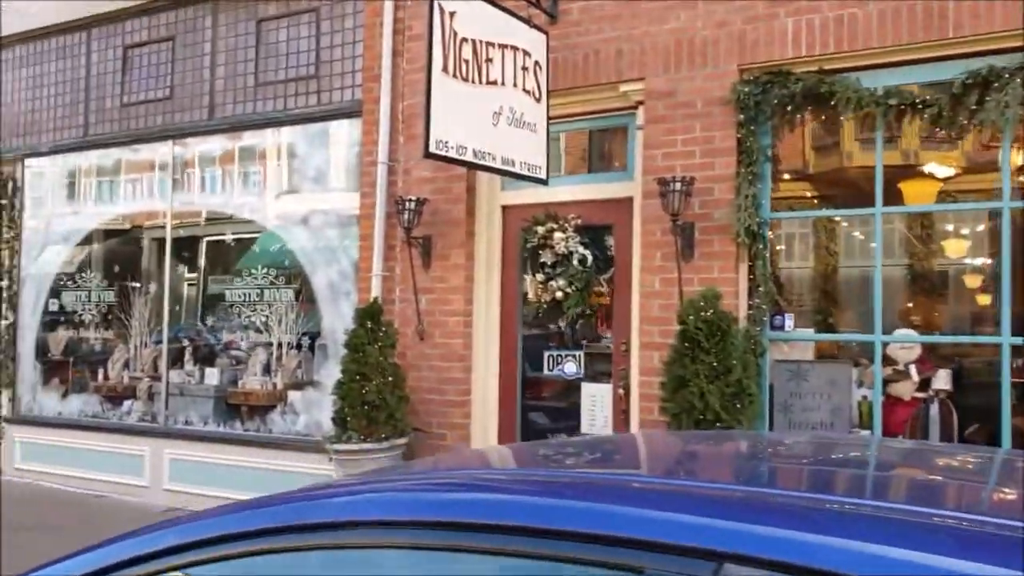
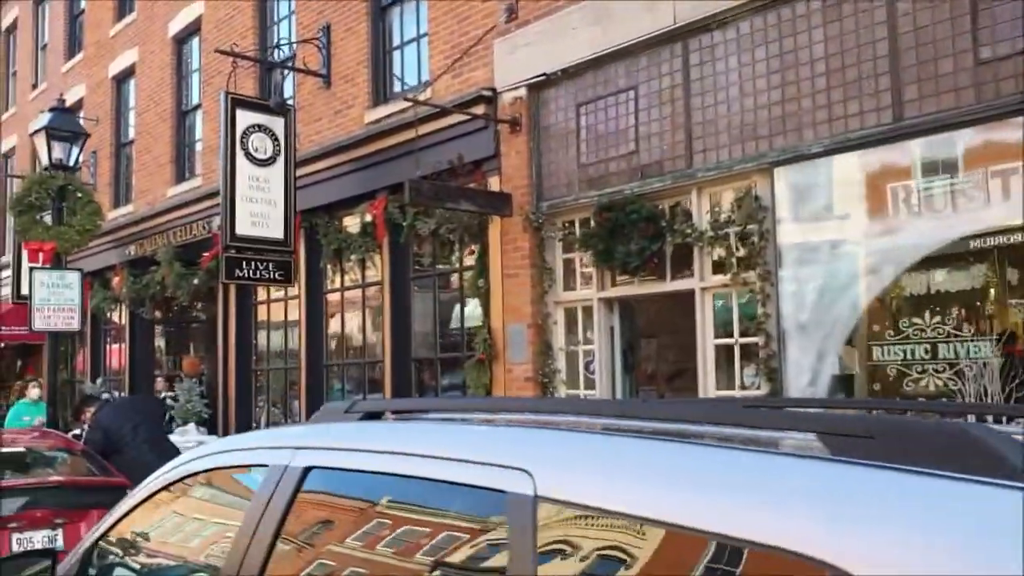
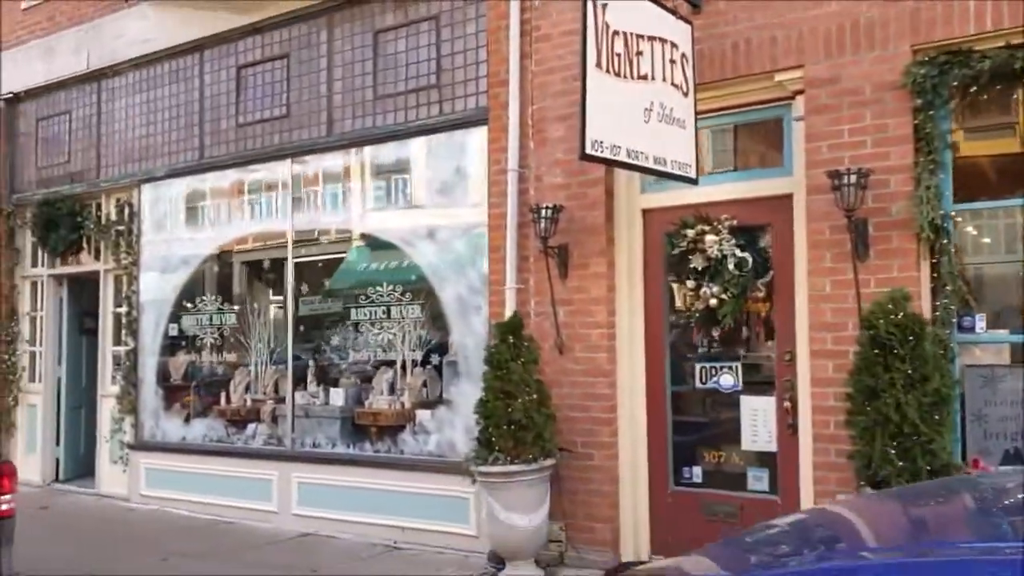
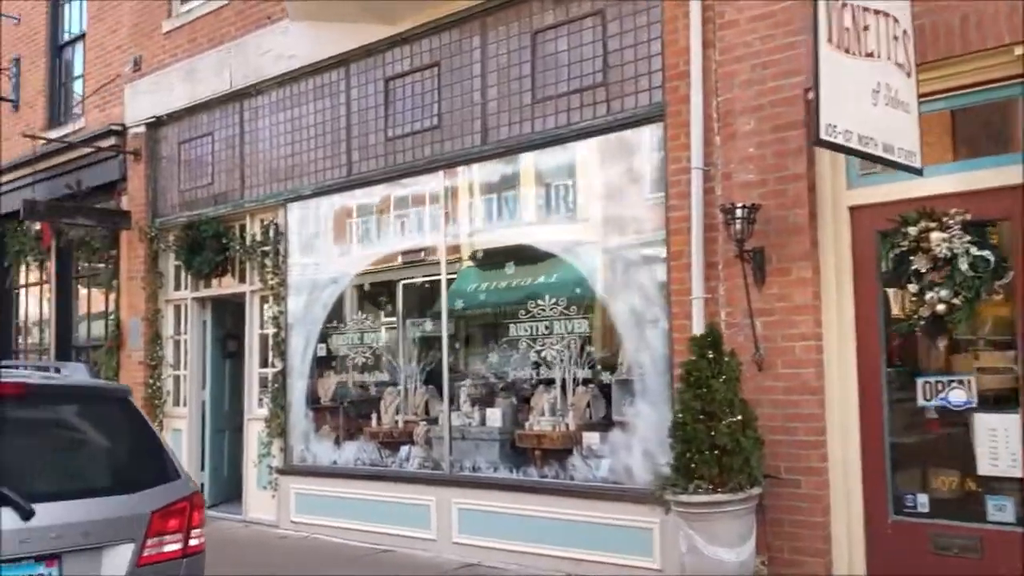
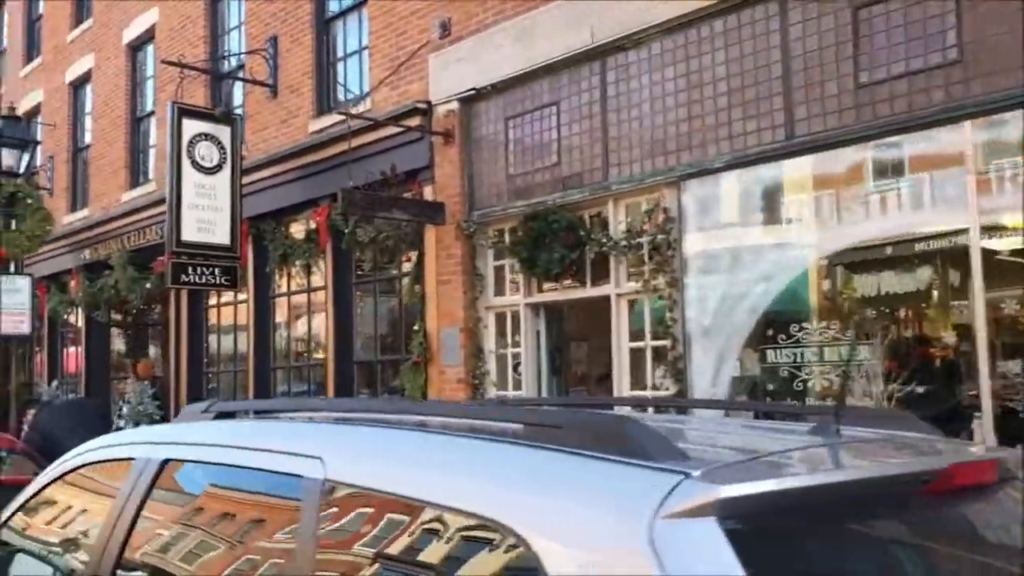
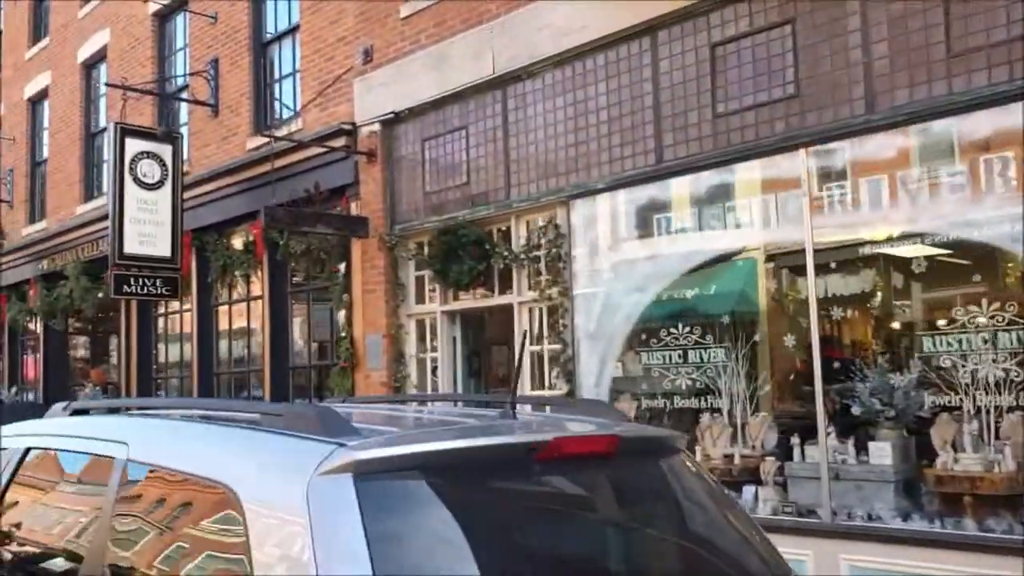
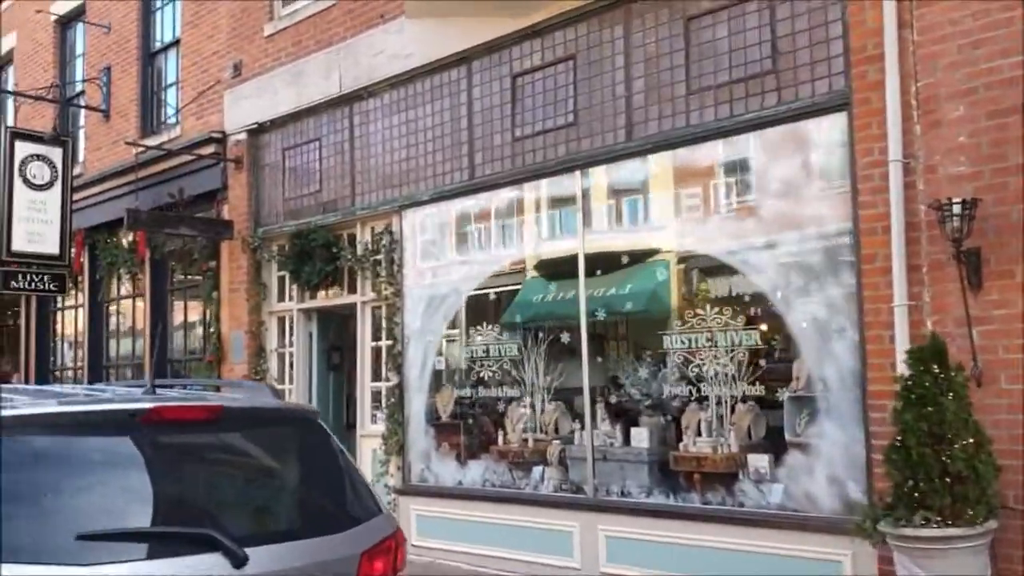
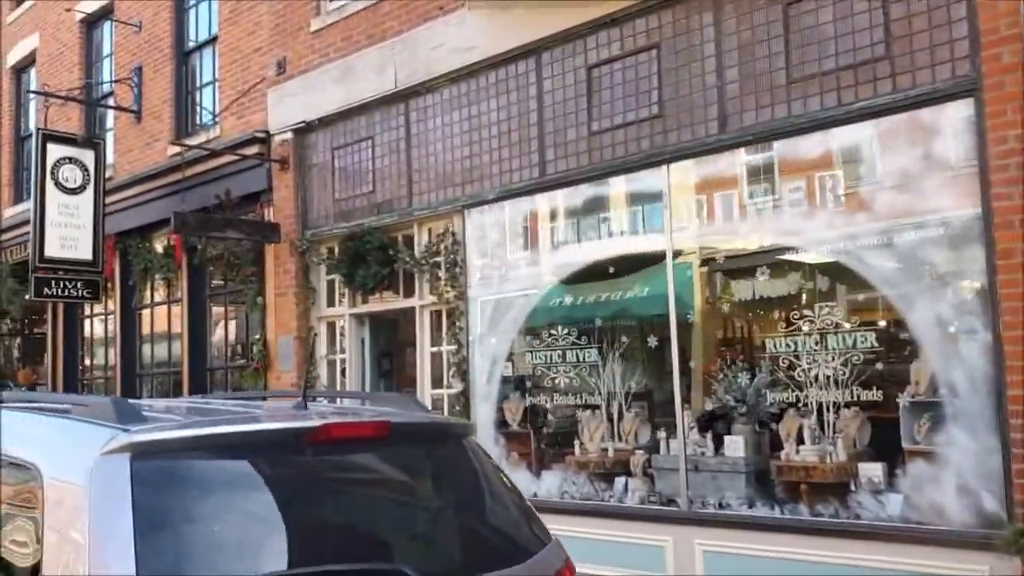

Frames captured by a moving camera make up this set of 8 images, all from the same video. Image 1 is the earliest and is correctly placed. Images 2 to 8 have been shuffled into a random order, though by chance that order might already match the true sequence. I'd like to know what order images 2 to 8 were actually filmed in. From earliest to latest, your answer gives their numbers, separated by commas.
3, 4, 7, 8, 6, 5, 2
